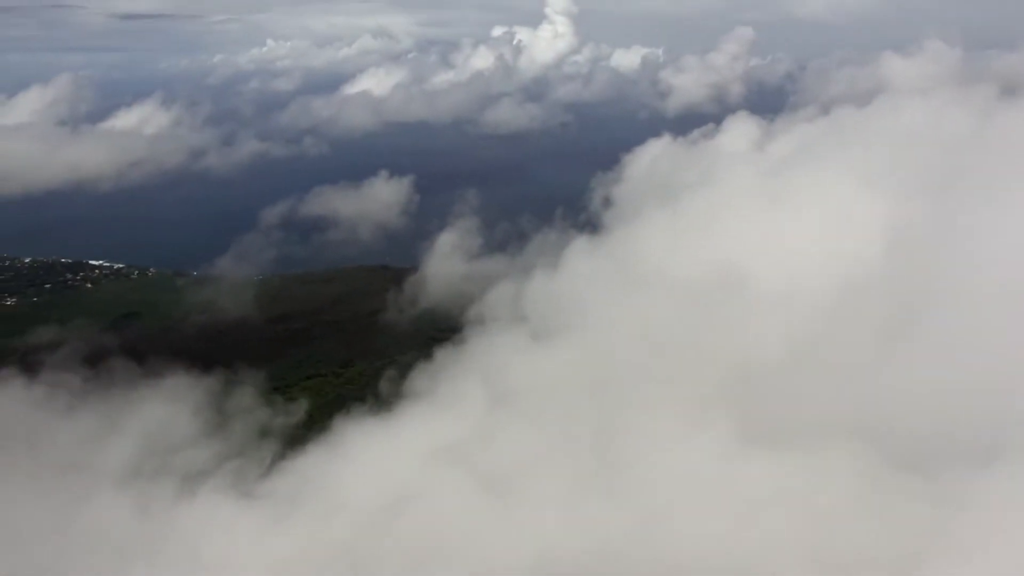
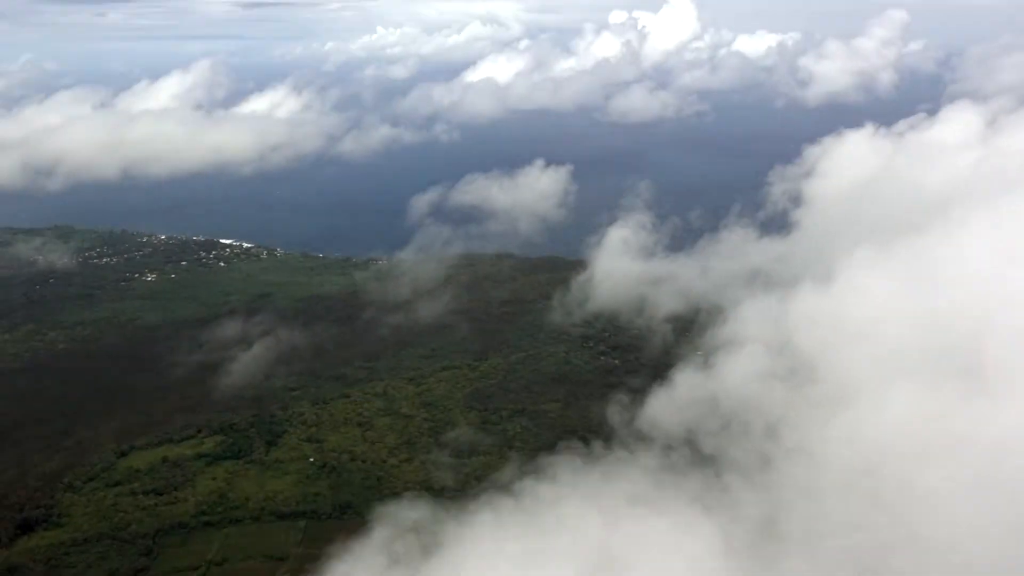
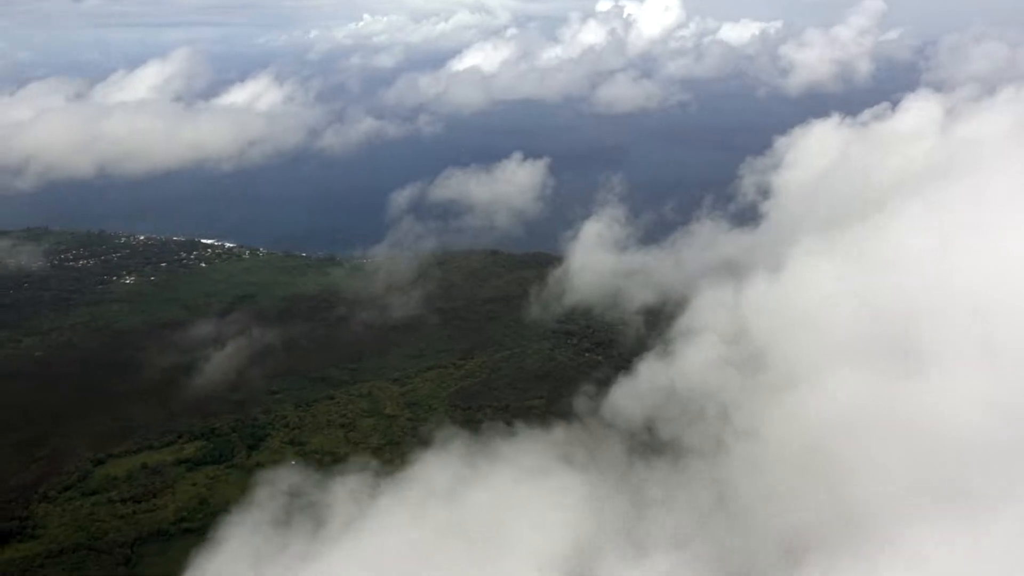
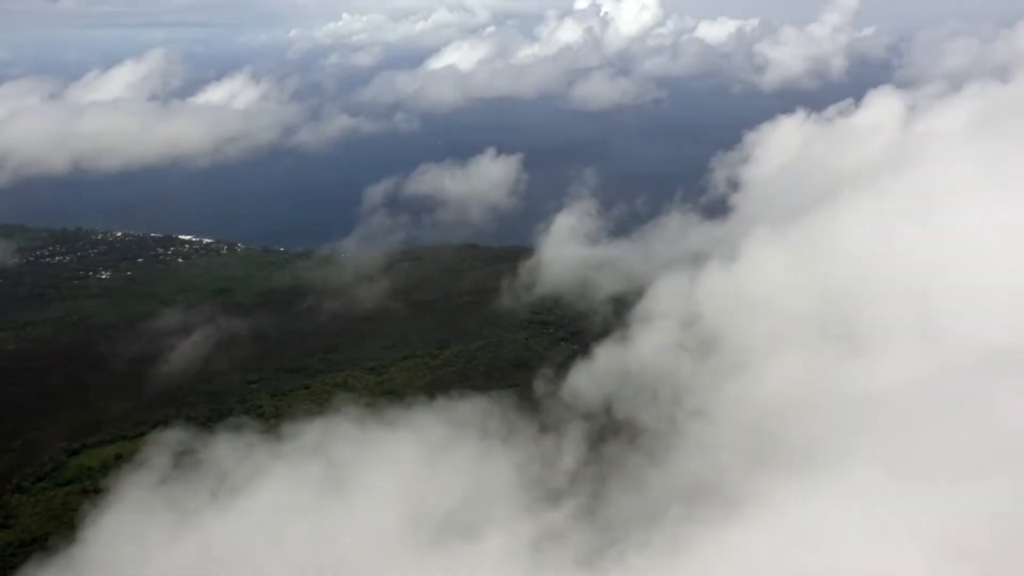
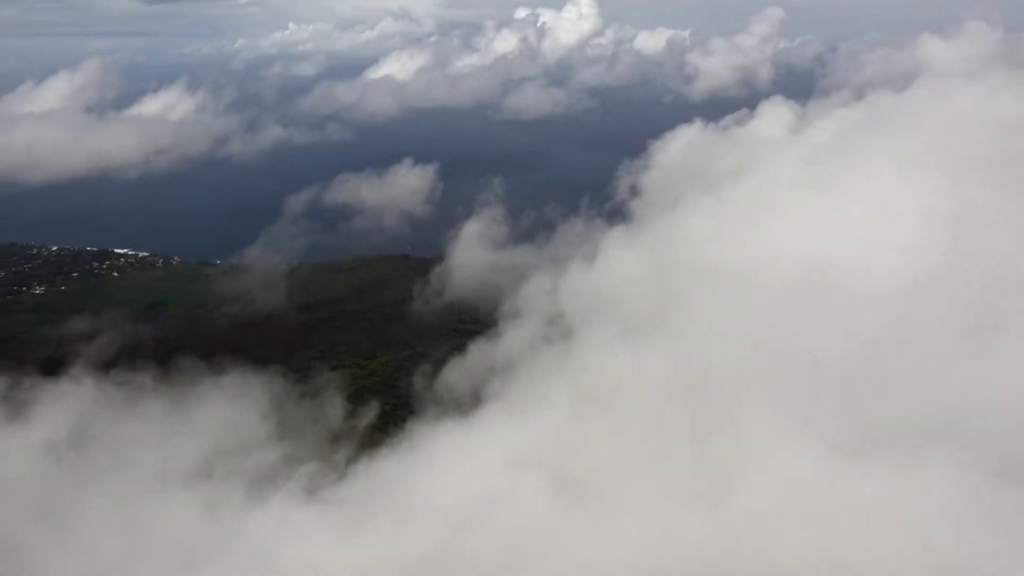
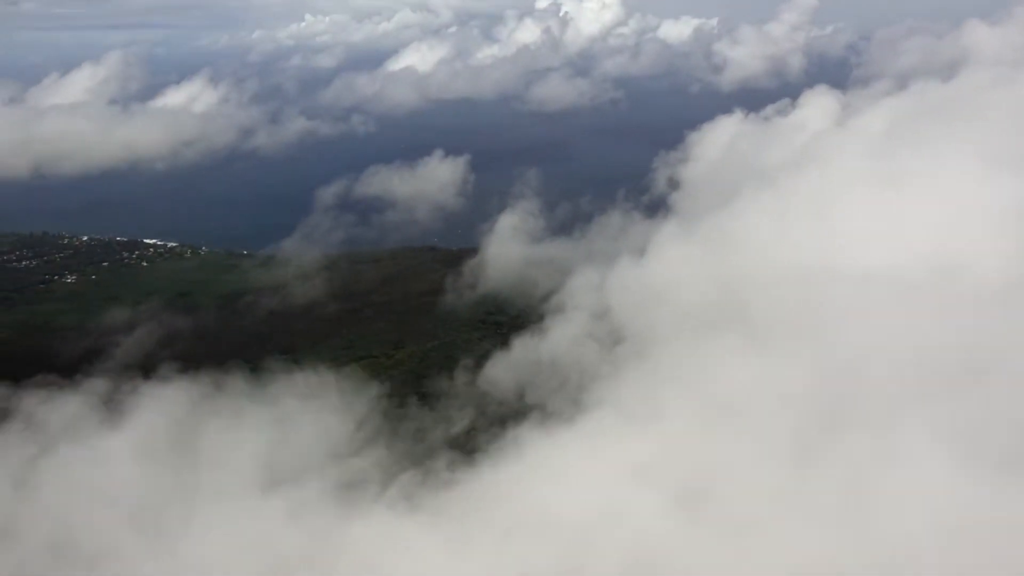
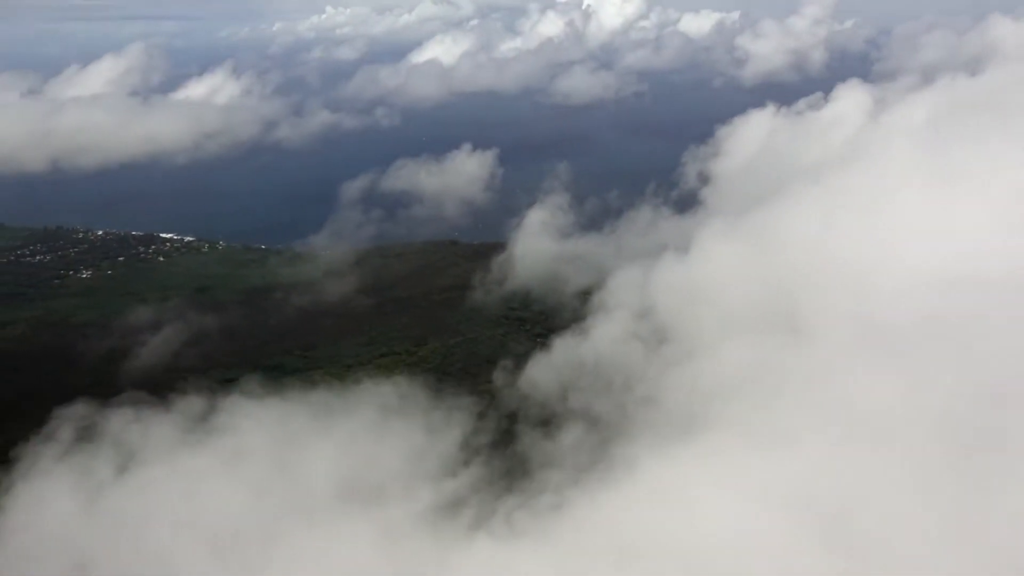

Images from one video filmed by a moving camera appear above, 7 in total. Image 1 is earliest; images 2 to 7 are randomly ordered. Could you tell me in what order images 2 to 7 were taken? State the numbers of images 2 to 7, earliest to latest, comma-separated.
5, 6, 7, 4, 3, 2
